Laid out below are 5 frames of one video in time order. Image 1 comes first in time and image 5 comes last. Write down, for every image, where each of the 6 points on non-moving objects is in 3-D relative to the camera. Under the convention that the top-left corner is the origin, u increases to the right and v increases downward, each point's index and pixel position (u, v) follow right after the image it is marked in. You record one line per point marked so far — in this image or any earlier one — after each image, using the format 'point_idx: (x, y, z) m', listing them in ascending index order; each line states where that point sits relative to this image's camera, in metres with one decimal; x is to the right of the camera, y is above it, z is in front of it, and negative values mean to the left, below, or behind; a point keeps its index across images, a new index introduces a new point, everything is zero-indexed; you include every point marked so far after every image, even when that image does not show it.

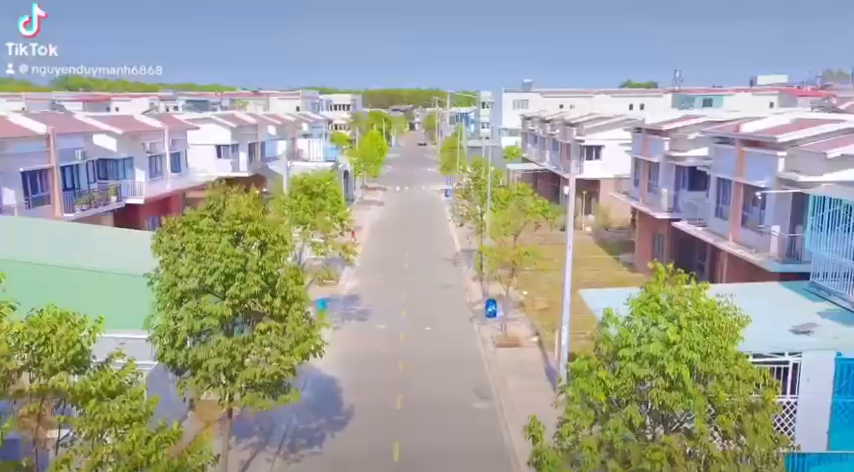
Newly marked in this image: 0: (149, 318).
0: (-5.2, -1.6, +13.0) m
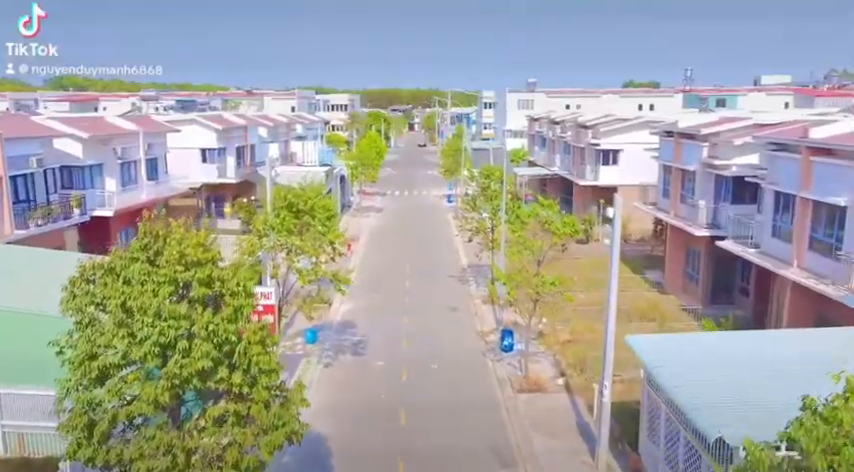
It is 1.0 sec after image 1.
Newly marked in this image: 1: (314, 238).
0: (-5.0, -2.3, +9.4) m
1: (-3.1, -0.1, +19.1) m
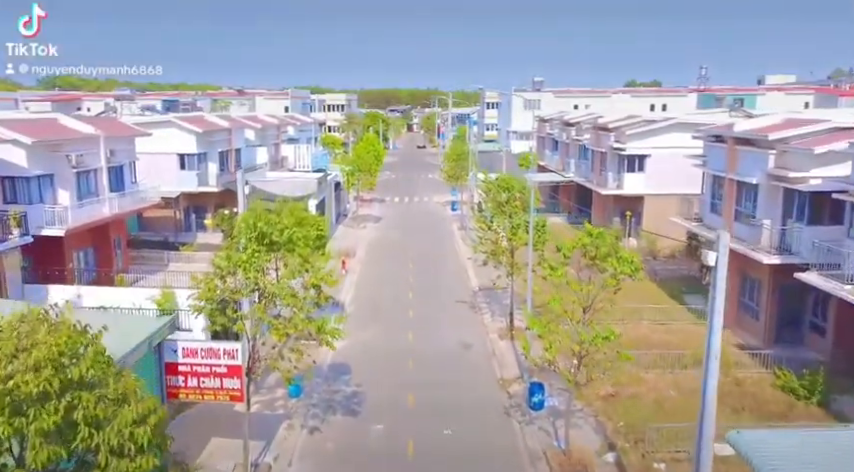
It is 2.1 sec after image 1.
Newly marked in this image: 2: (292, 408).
0: (-4.7, -3.1, +5.0) m
1: (-2.9, -0.9, +14.6) m
2: (-3.7, -4.7, +18.7) m
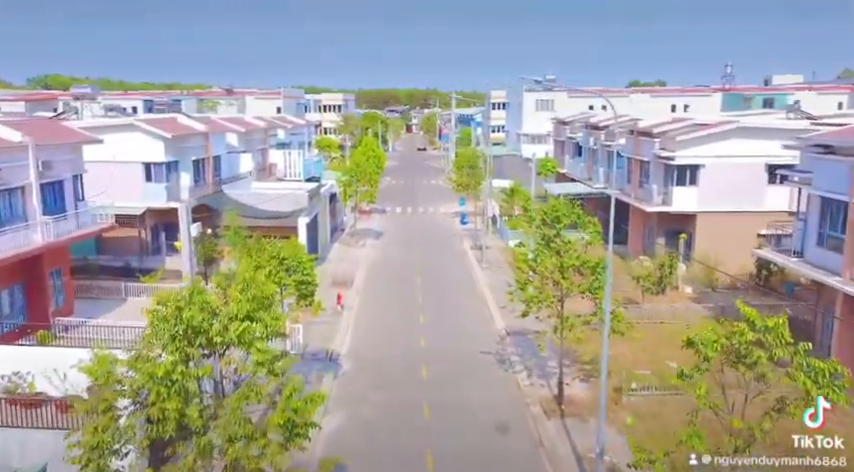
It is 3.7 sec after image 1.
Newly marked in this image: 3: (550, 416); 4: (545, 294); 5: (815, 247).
0: (-4.1, -4.2, -1.0) m
1: (-2.2, -2.0, +8.6) m
2: (-3.1, -5.8, +12.7) m
3: (+3.3, -4.7, +18.3) m
4: (+3.1, -1.5, +18.5) m
5: (+11.1, -0.3, +19.7) m
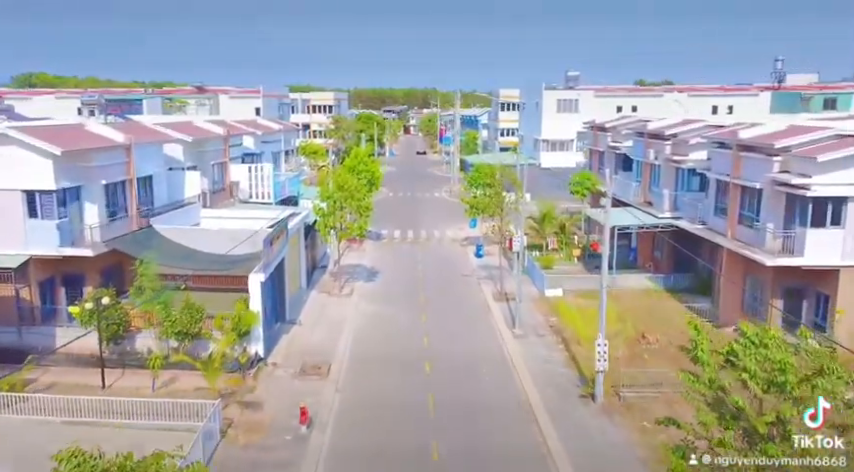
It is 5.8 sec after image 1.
0: (-3.6, -6.2, -11.4) m
1: (-1.8, -4.1, -1.7) m
2: (-2.6, -7.8, +2.3) m
3: (+3.7, -6.8, +8.0) m
4: (+3.5, -3.5, +8.2) m
5: (+11.5, -2.3, +9.4) m
